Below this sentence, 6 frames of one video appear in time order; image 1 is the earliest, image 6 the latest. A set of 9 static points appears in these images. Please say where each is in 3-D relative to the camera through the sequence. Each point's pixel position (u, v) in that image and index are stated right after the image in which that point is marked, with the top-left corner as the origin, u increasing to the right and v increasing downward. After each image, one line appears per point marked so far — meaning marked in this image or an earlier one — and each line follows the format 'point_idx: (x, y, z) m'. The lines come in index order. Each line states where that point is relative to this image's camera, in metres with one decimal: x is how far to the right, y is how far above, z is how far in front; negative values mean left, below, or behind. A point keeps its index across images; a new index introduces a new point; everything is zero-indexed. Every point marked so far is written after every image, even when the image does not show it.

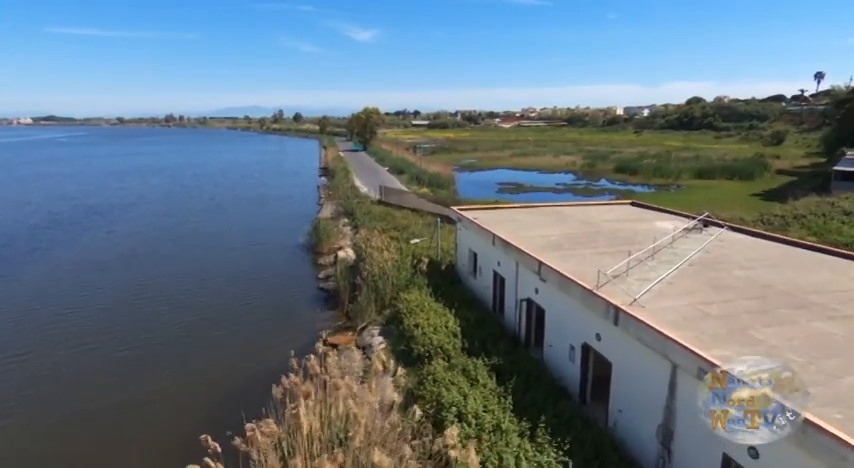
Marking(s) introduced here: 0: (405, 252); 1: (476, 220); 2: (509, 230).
0: (-0.8, -0.6, +19.9) m
1: (+1.4, +0.4, +17.6) m
2: (+2.2, +0.1, +15.8) m
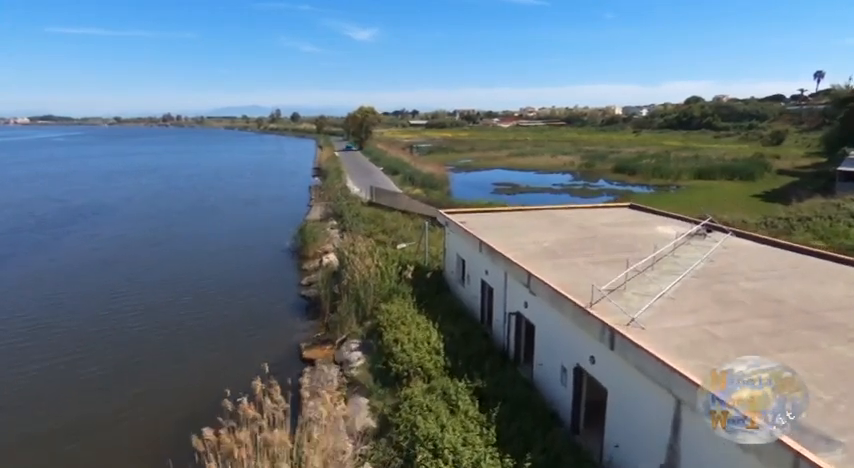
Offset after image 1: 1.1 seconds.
0: (-1.2, -0.8, +18.8) m
1: (+1.0, +0.3, +16.5) m
2: (+1.8, -0.1, +14.7) m
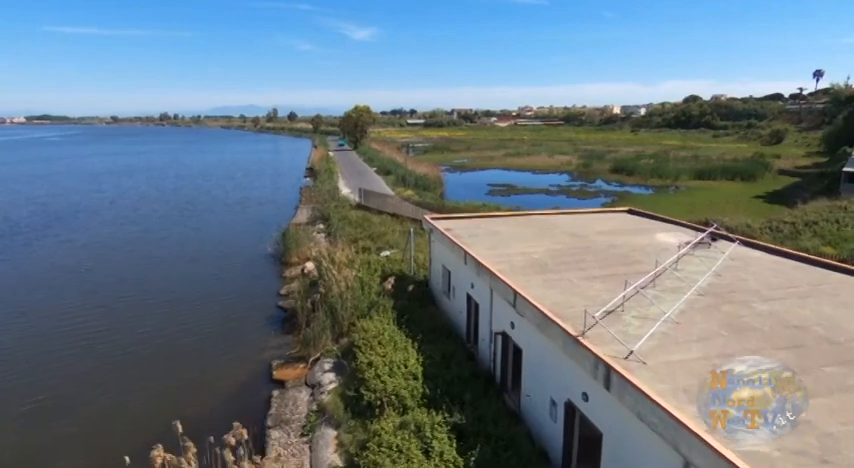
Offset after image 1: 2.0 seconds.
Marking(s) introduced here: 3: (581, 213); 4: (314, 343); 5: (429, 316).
0: (-1.6, -1.0, +17.6) m
1: (+0.6, +0.1, +15.3) m
2: (+1.3, -0.3, +13.6) m
3: (+4.7, +0.6, +18.3) m
4: (-2.7, -2.6, +14.4) m
5: (+0.1, -1.9, +14.1) m
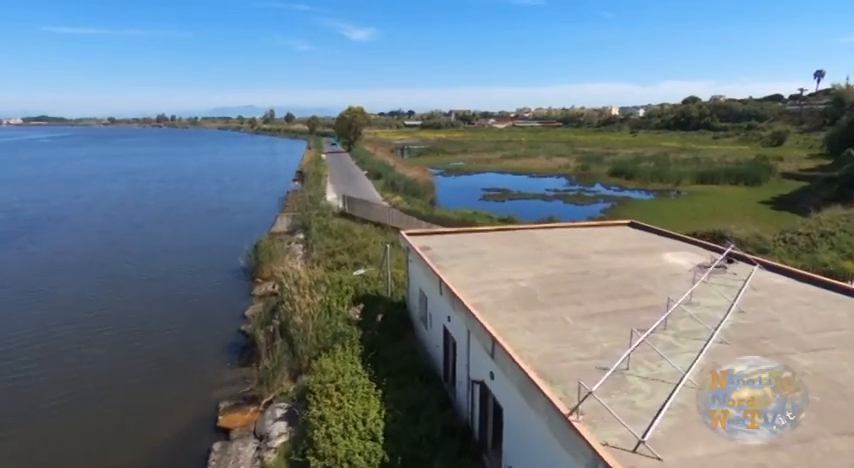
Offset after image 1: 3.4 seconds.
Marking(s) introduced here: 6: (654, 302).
0: (-2.2, -1.4, +15.7) m
1: (0.0, -0.4, +13.4) m
2: (+0.8, -0.7, +11.7) m
3: (+4.1, +0.2, +16.4) m
4: (-3.3, -3.1, +12.5) m
5: (-0.5, -2.4, +12.2) m
6: (+3.6, -1.1, +9.6) m
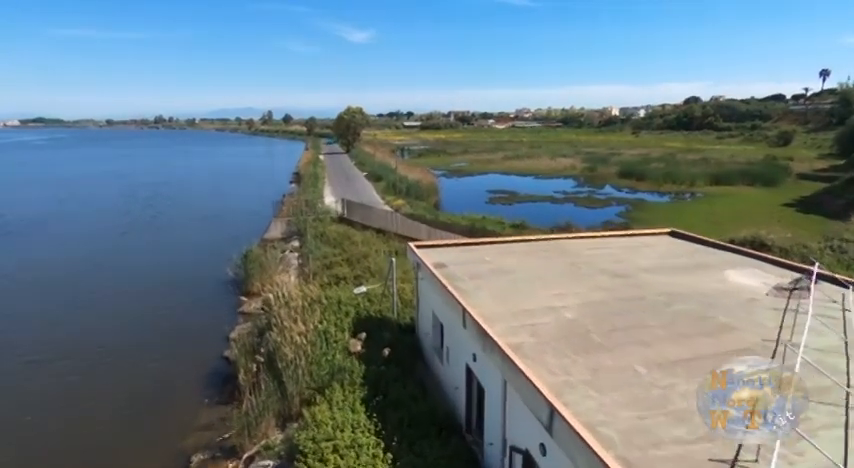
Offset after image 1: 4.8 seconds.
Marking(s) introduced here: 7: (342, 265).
0: (-1.9, -1.7, +13.5) m
1: (+0.3, -0.6, +11.3) m
2: (+1.1, -1.0, +9.5) m
3: (+4.4, -0.1, +14.2) m
4: (-3.0, -3.3, +10.3) m
5: (-0.2, -2.6, +10.0) m
6: (+3.9, -1.3, +7.4) m
7: (-2.7, -1.0, +19.1) m
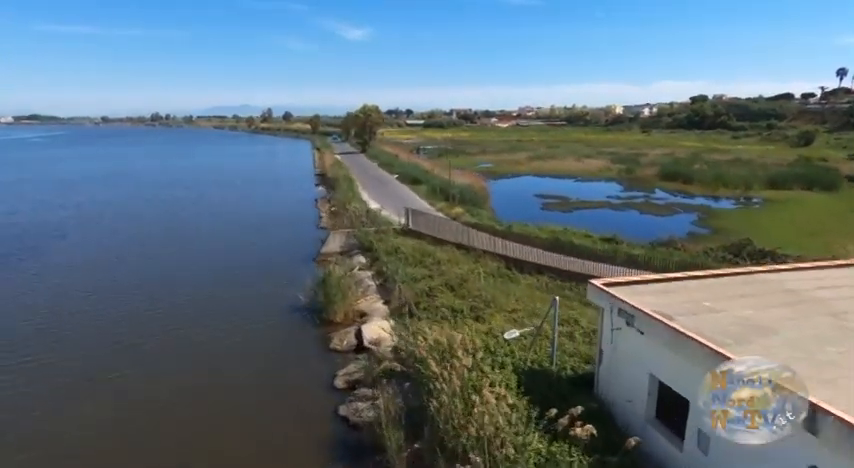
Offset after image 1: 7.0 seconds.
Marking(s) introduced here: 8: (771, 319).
0: (+1.3, -2.3, +10.8) m
1: (+3.5, -1.3, +8.6) m
2: (+4.3, -1.6, +6.8) m
3: (+7.6, -0.7, +11.6) m
4: (+0.2, -3.9, +7.6) m
5: (+3.0, -3.2, +7.3) m
6: (+7.2, -2.0, +4.7) m
7: (+0.5, -1.5, +16.3) m
8: (+4.9, -1.2, +8.7) m
